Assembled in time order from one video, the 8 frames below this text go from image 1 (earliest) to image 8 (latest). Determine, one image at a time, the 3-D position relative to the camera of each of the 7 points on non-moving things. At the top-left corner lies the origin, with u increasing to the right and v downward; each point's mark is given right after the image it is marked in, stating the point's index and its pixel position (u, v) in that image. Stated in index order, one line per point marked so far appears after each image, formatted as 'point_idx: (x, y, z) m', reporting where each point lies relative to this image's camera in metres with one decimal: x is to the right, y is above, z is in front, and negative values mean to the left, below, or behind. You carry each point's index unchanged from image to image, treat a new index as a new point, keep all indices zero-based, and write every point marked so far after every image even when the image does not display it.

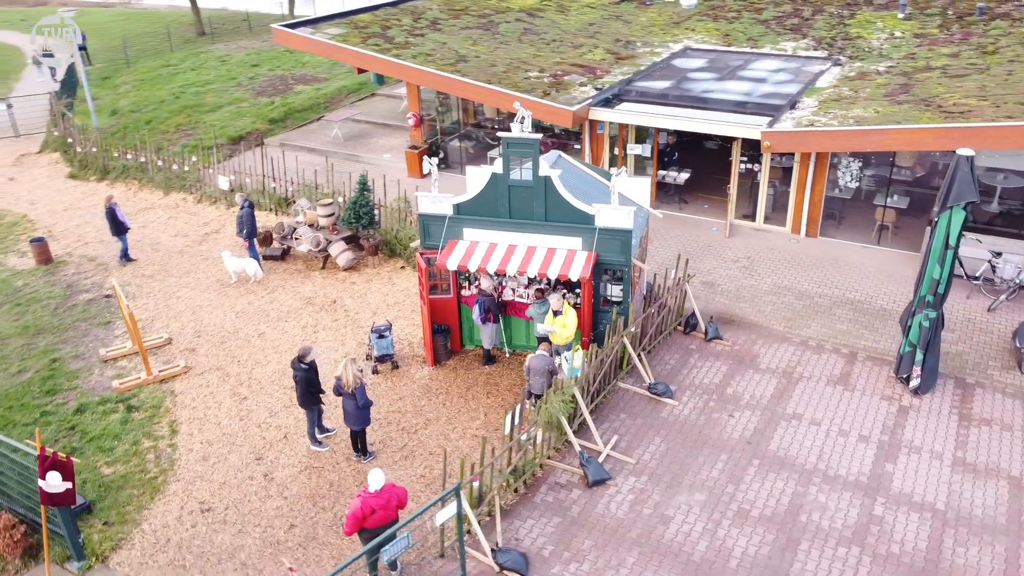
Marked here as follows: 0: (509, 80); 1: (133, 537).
0: (-0.1, +4.7, +18.3) m
1: (-4.7, -3.1, +10.2) m
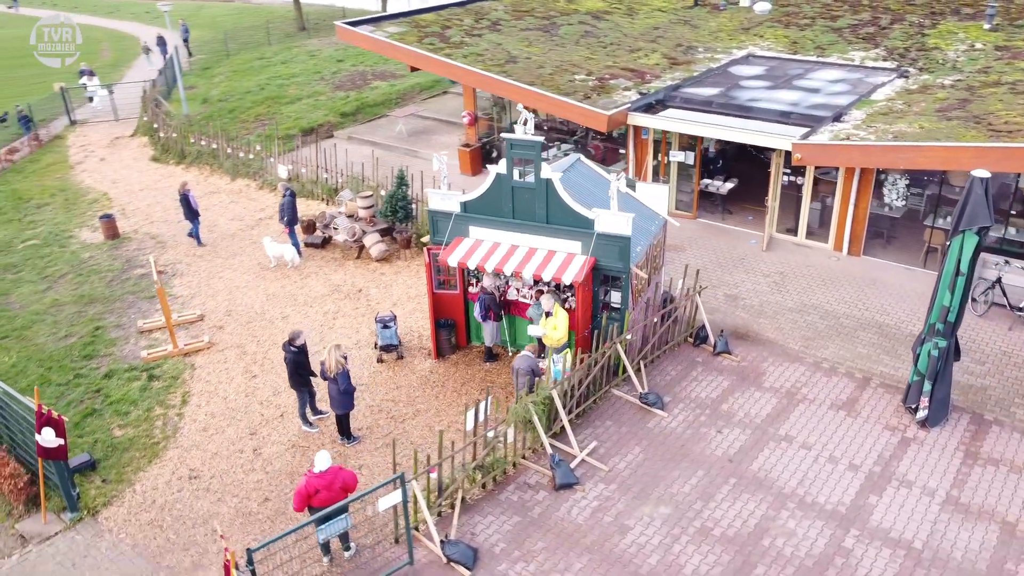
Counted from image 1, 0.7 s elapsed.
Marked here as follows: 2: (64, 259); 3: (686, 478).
0: (+0.9, +4.7, +18.4) m
1: (-5.2, -2.8, +10.9) m
2: (-10.2, +0.7, +18.3) m
3: (+2.3, -2.6, +10.9) m
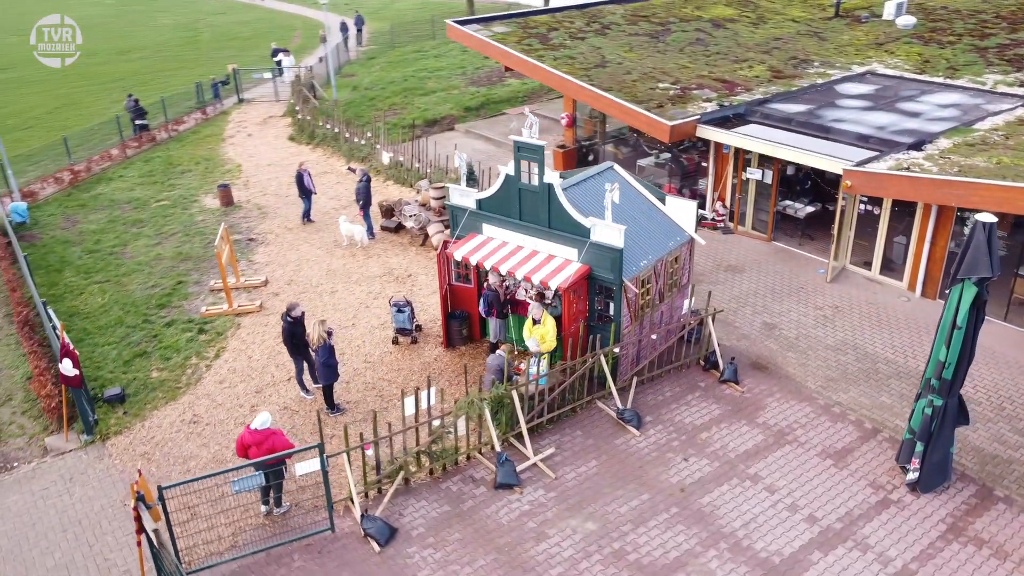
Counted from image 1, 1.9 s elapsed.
0: (+2.7, +4.5, +18.2) m
1: (-5.8, -2.2, +12.4) m
2: (-8.5, +1.8, +20.7) m
3: (+1.5, -2.8, +10.7) m
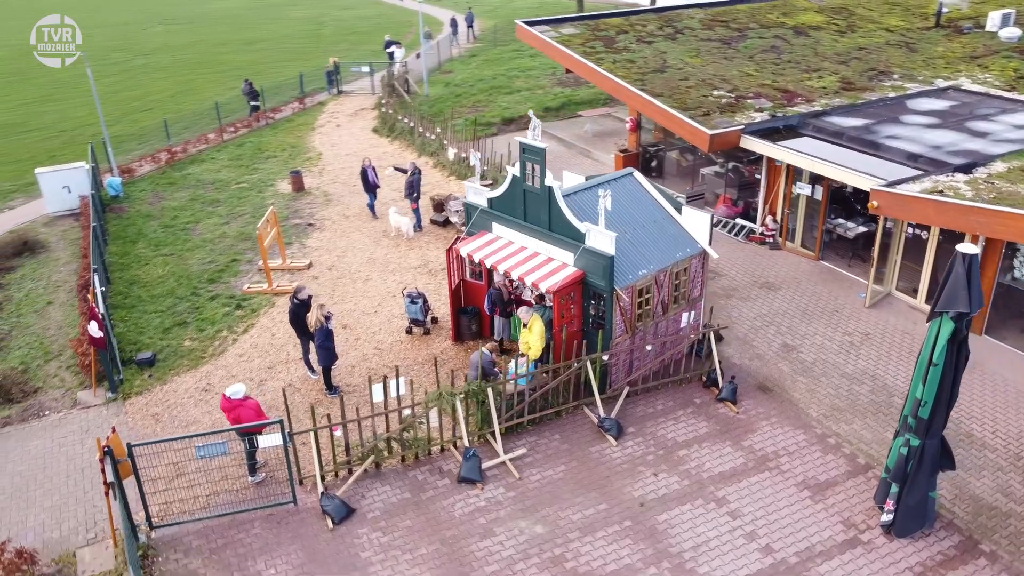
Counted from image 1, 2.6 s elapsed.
0: (+3.8, +4.3, +17.8) m
1: (-5.9, -1.7, +13.5) m
2: (-7.1, +2.3, +22.0) m
3: (+0.9, -2.9, +10.6) m
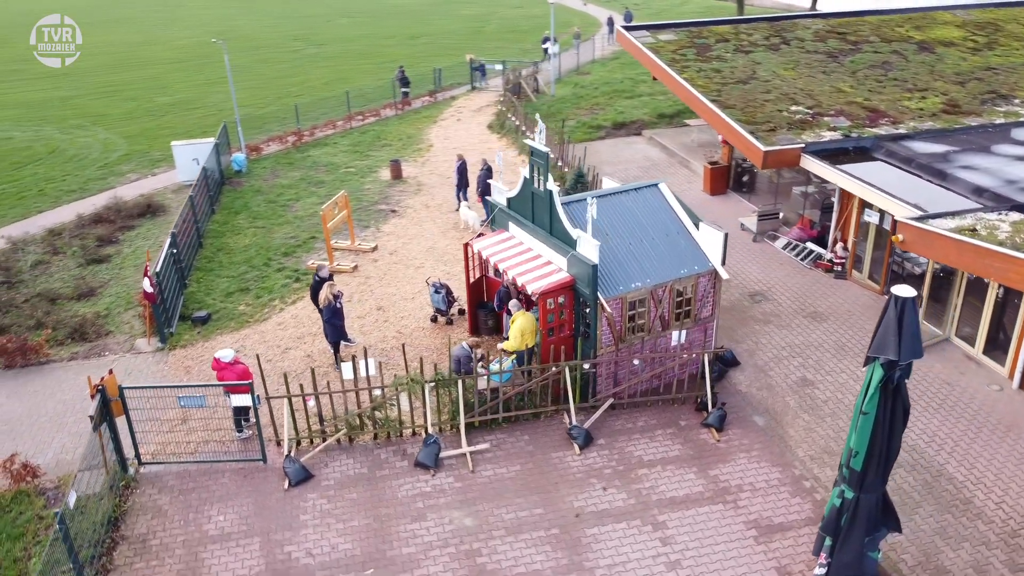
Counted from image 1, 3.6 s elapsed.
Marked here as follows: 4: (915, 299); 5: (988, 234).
0: (+5.2, +3.8, +17.0) m
1: (-5.8, -1.1, +15.0) m
2: (-4.6, +3.0, +23.5) m
3: (+0.1, -2.9, +10.7) m
4: (+3.9, -0.1, +7.8) m
5: (+6.5, +0.7, +11.0) m
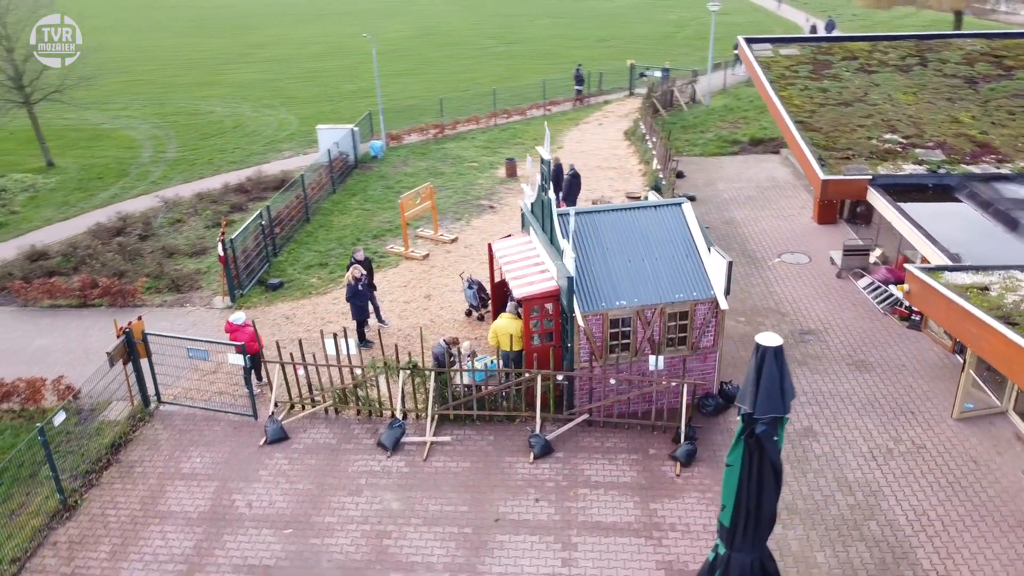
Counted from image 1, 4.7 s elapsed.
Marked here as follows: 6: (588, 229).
0: (+6.5, +3.0, +15.7) m
1: (-5.2, -0.5, +16.6) m
2: (-1.3, +3.3, +24.5) m
3: (-0.9, -2.9, +11.0) m
4: (+2.4, -0.5, +7.2) m
5: (+5.7, -0.1, +9.5) m
6: (+1.2, +0.9, +12.8) m
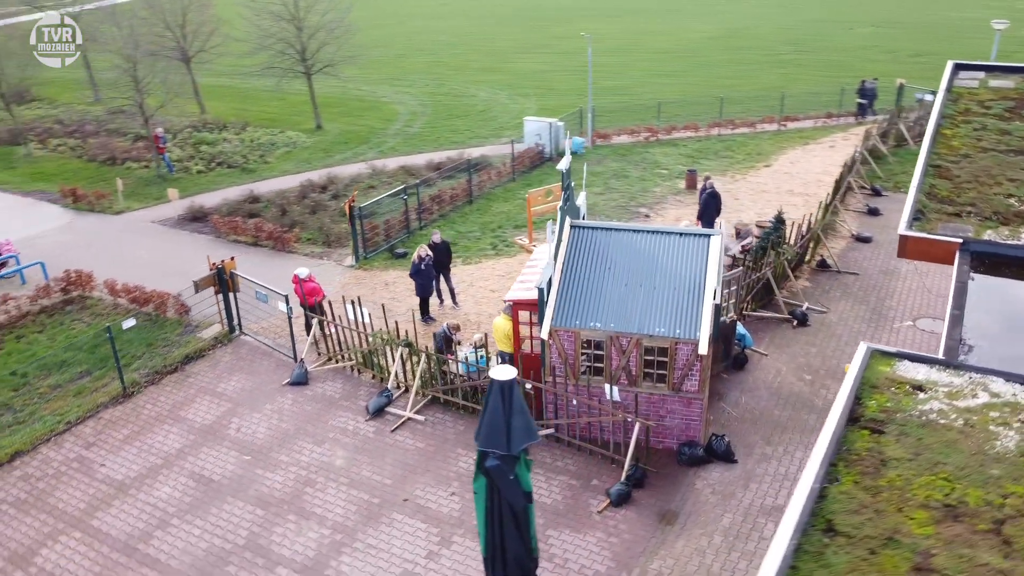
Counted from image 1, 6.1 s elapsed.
0: (+7.6, +1.6, +13.0) m
1: (-3.2, +0.3, +18.6) m
2: (+4.0, +3.0, +24.2) m
3: (-1.9, -2.7, +11.8) m
4: (-0.1, -0.8, +6.9) m
5: (+4.0, -1.1, +7.8) m
6: (+1.3, +0.7, +12.5) m
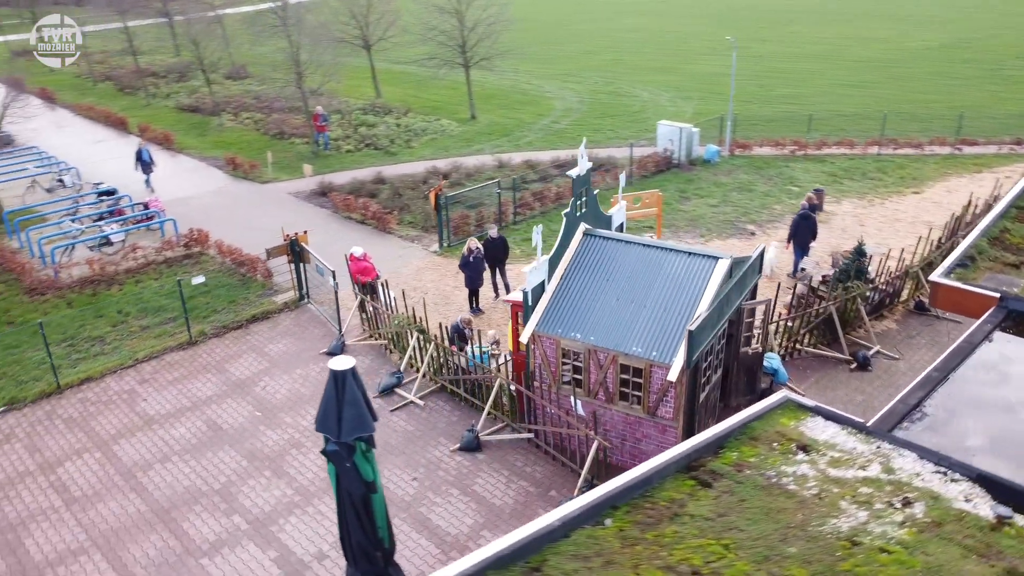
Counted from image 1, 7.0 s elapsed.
0: (+7.6, +0.7, +11.1) m
1: (-1.5, +0.6, +19.2) m
2: (+7.2, +2.4, +22.7) m
3: (-2.3, -2.5, +12.4) m
4: (-1.5, -0.8, +7.2) m
5: (+2.5, -1.5, +7.0) m
6: (+1.4, +0.5, +12.2) m
